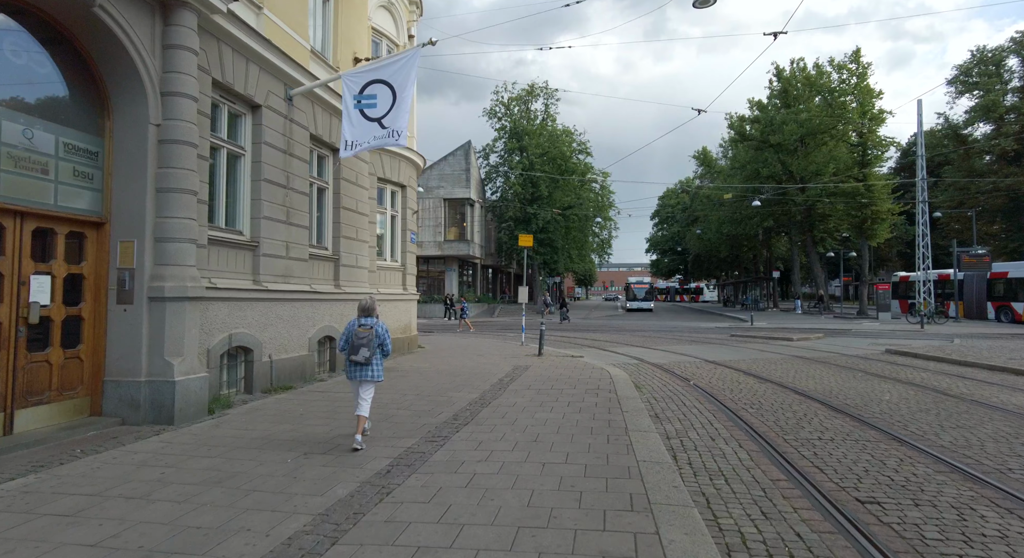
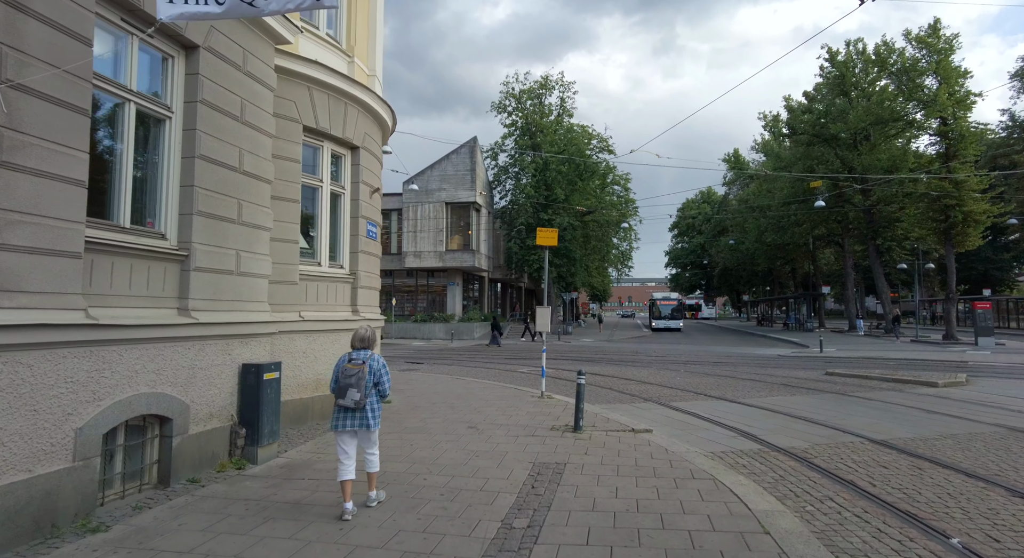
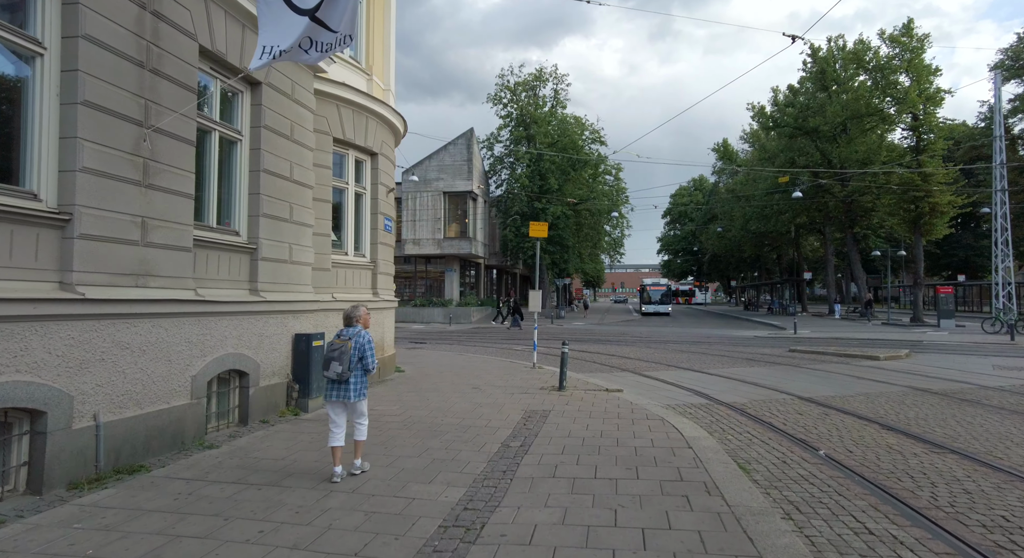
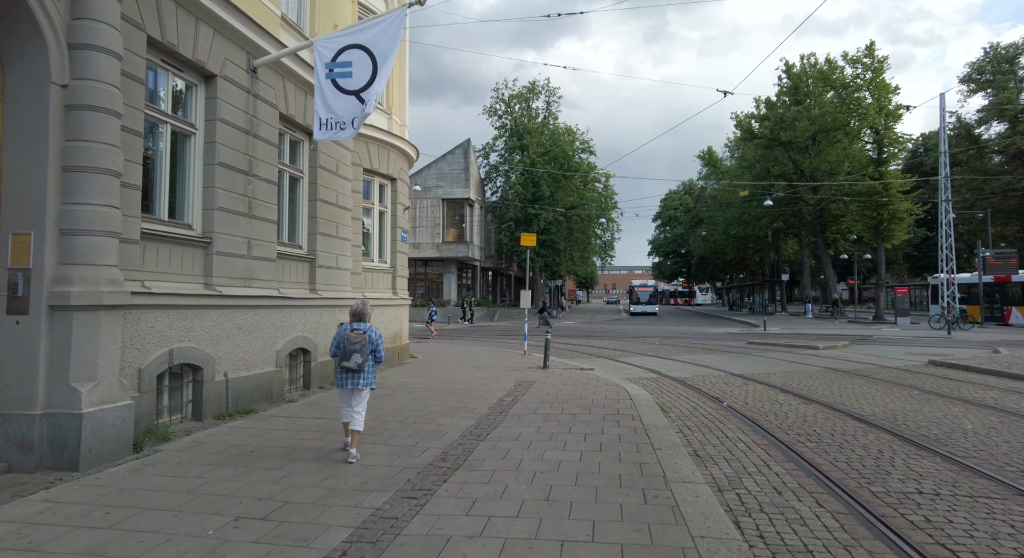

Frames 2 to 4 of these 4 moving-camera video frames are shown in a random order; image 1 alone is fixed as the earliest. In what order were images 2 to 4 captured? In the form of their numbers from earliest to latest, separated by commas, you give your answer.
4, 3, 2
